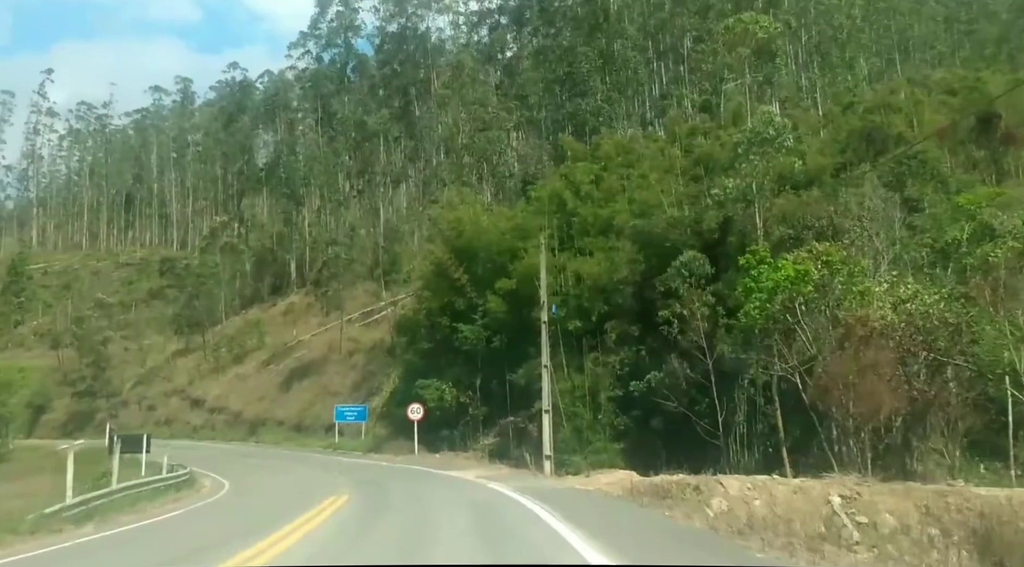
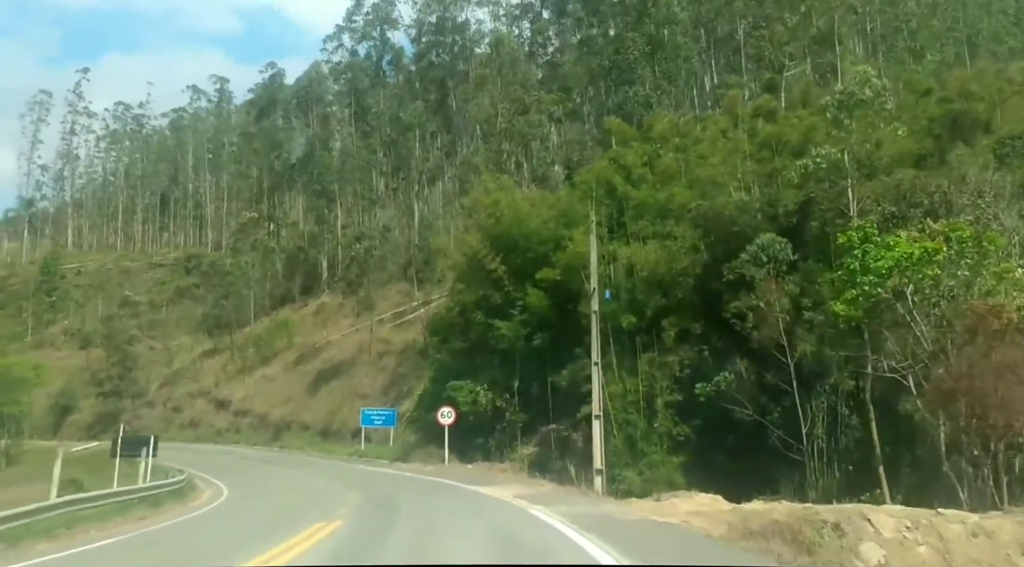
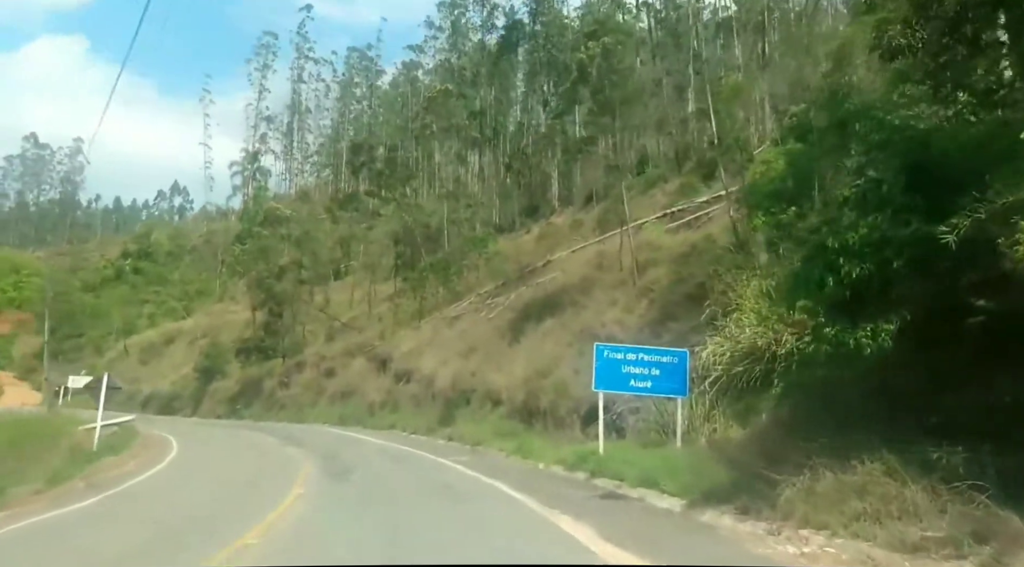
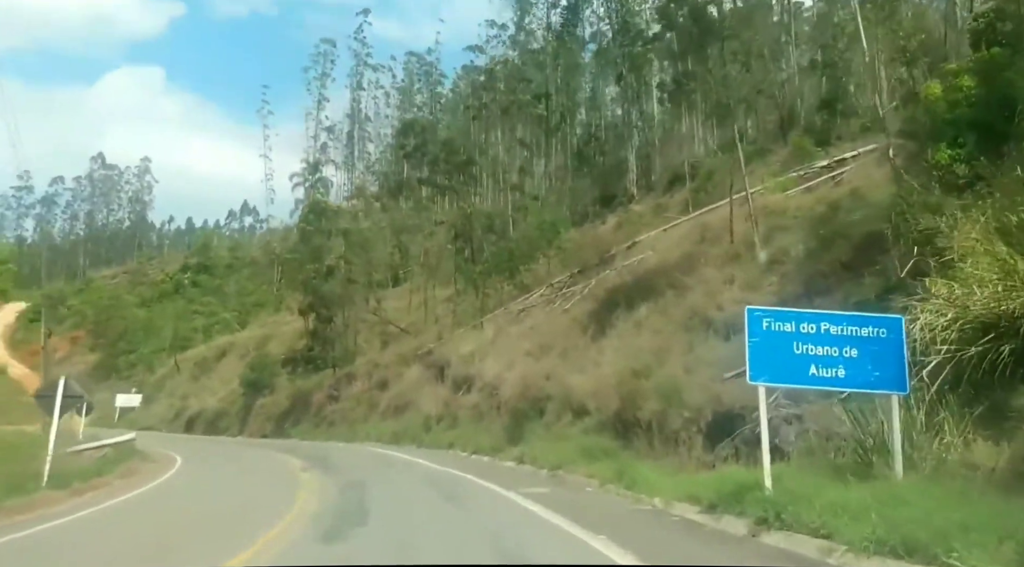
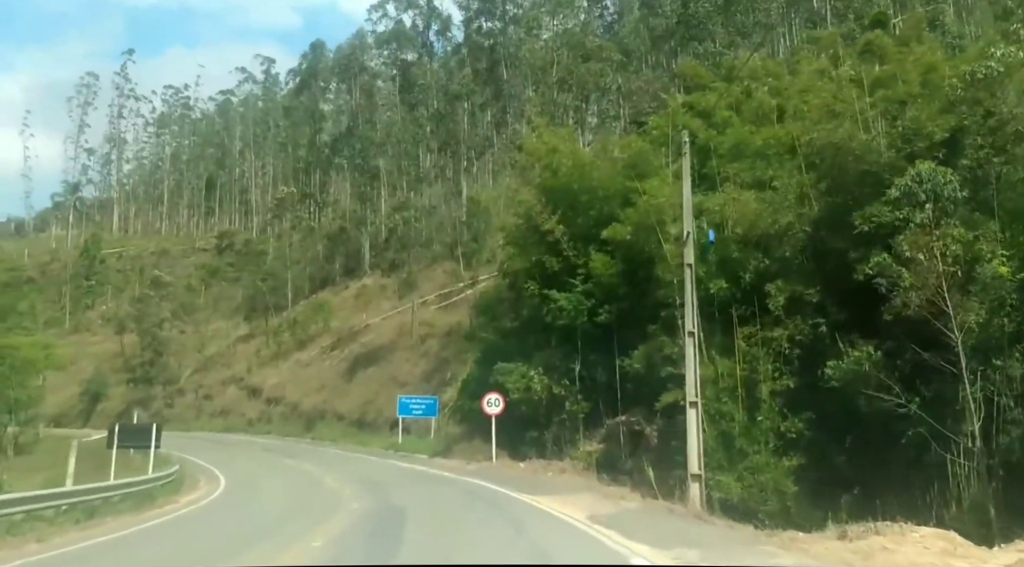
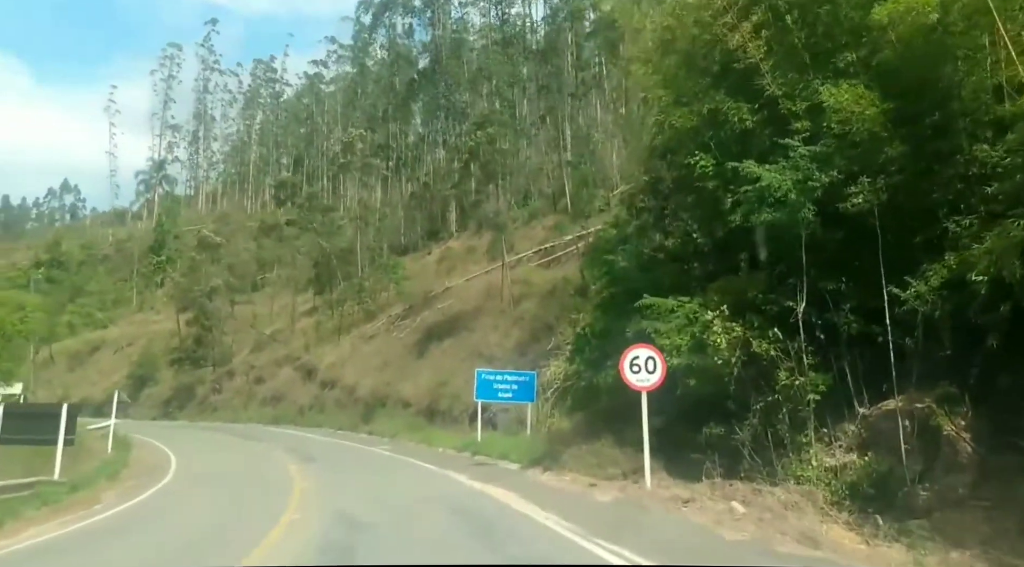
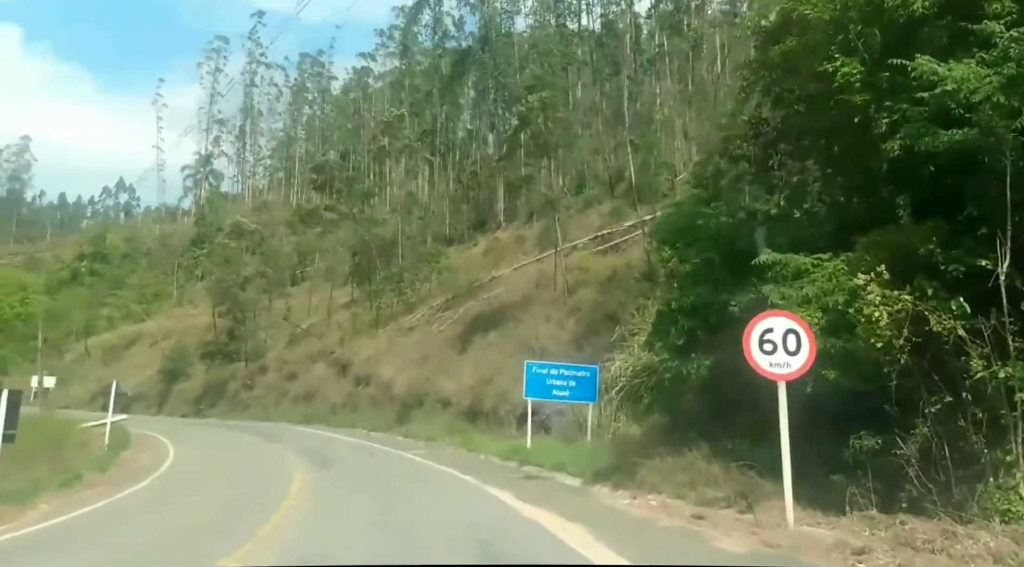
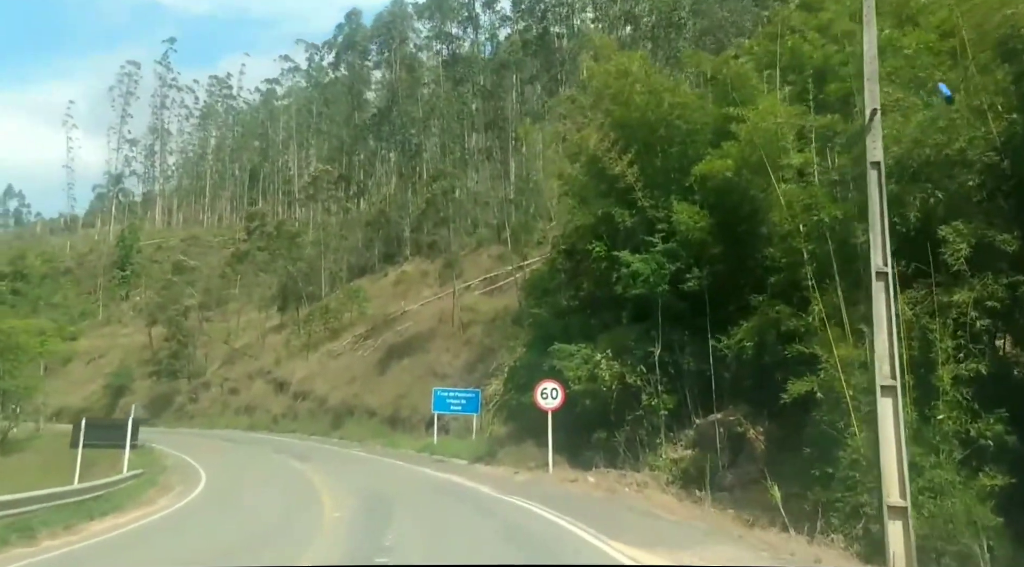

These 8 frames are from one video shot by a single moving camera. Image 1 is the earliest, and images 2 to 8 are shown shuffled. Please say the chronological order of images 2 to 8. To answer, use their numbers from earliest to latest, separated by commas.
2, 5, 8, 6, 7, 3, 4
